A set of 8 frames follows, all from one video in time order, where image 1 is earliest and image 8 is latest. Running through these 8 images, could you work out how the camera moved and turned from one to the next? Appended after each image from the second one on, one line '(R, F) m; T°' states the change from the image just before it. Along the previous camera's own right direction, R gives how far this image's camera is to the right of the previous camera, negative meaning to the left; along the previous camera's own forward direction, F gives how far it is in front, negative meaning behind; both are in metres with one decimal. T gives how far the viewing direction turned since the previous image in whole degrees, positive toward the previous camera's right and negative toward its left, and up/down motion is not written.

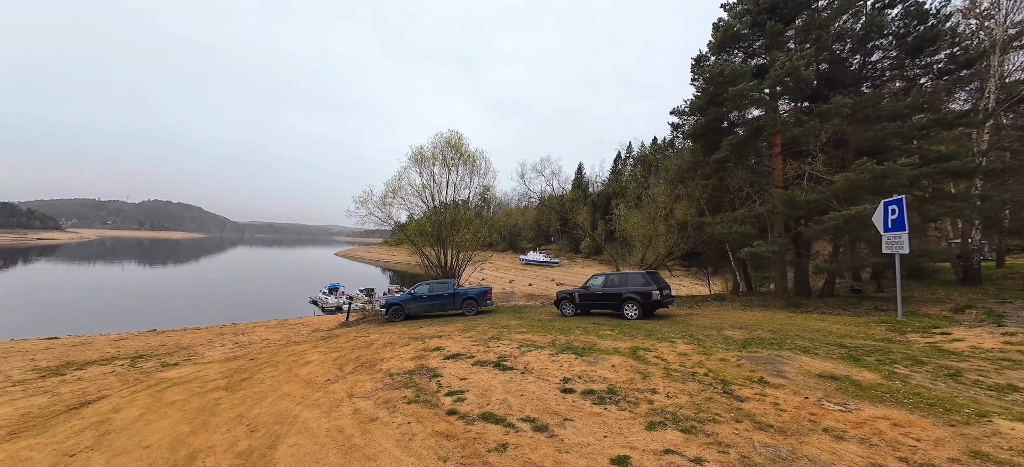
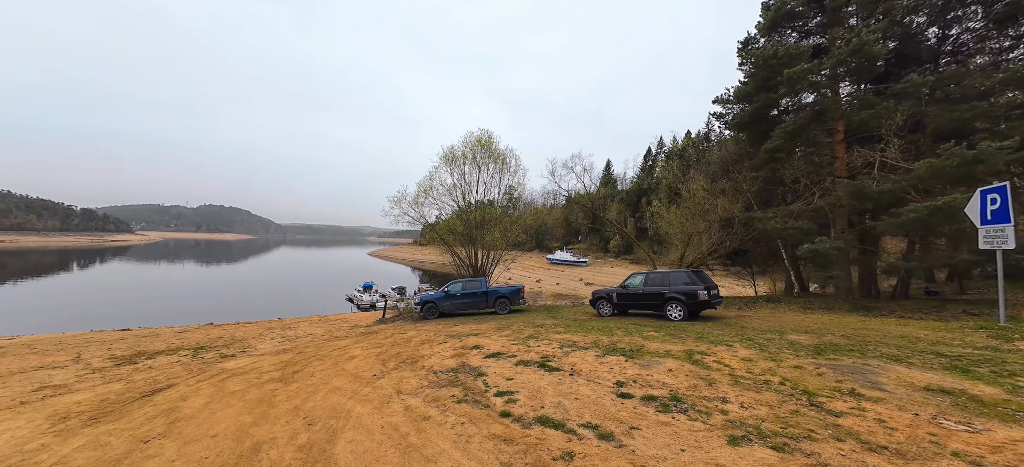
(-0.2, +0.1) m; -5°
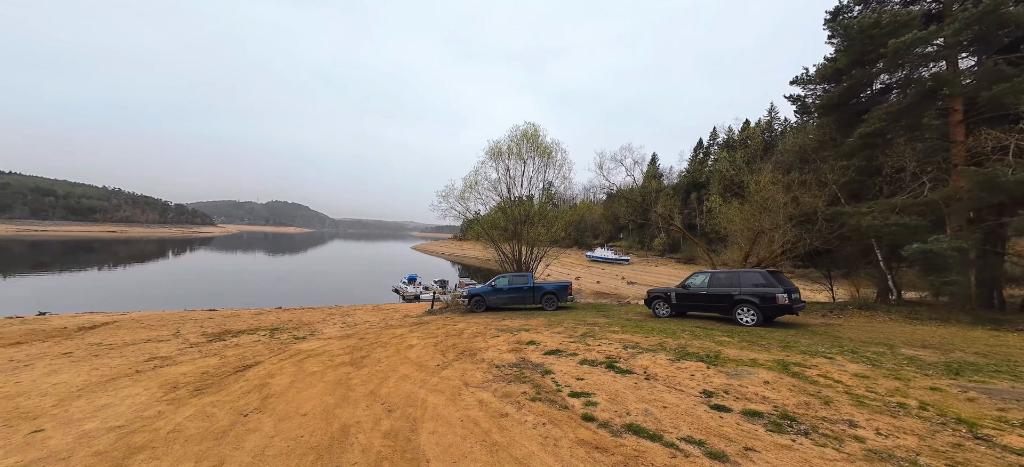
(-0.3, +0.1) m; -7°
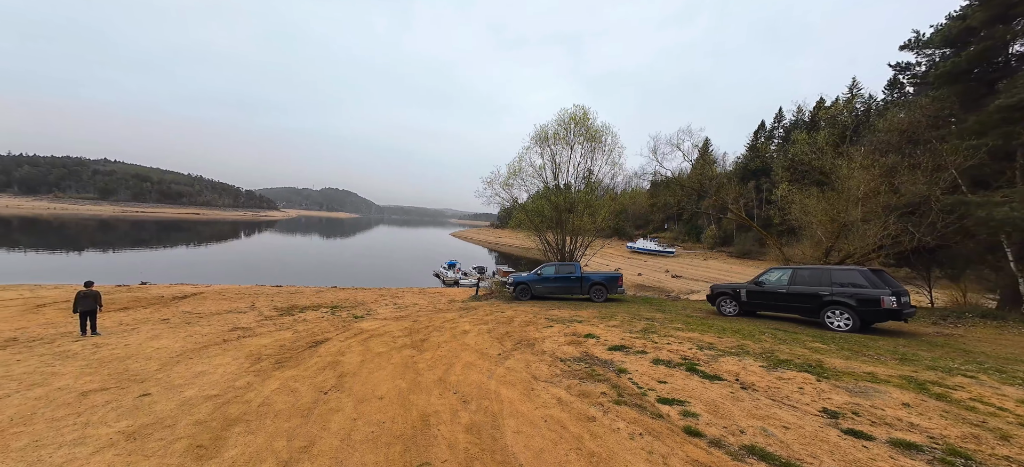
(-0.4, +0.3) m; -7°
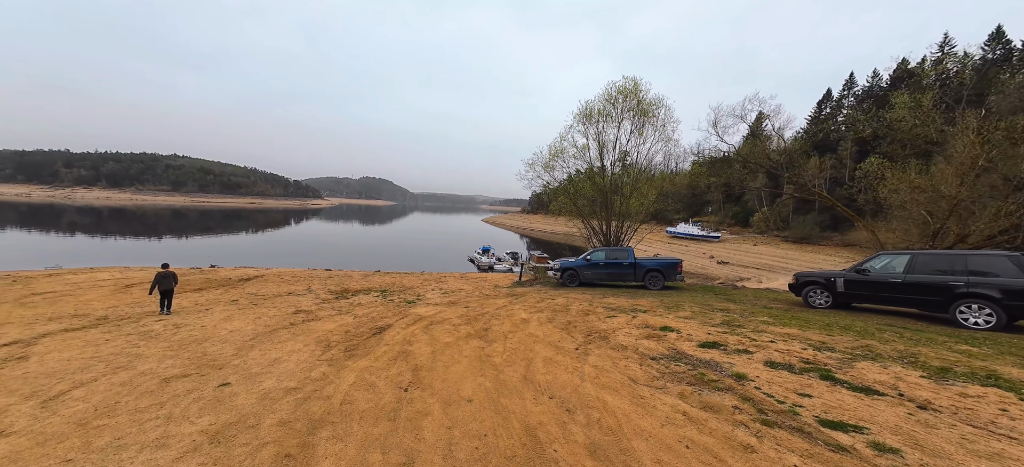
(-0.7, +0.6) m; -6°
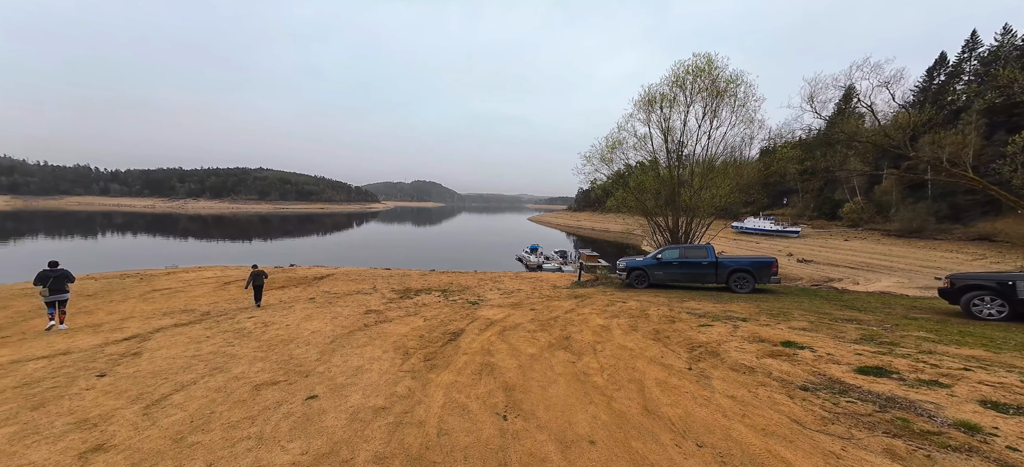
(-0.6, +0.7) m; -8°
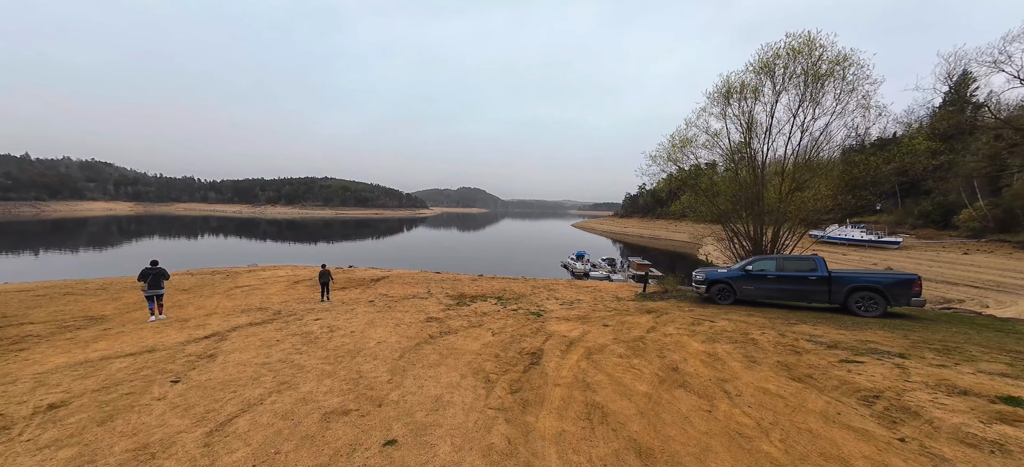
(-0.8, +1.1) m; -8°
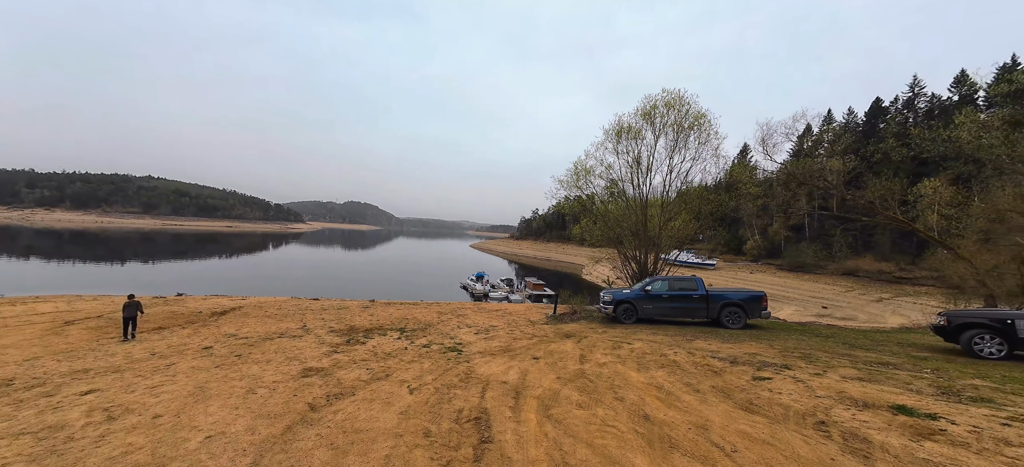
(-0.7, +1.9) m; +19°
